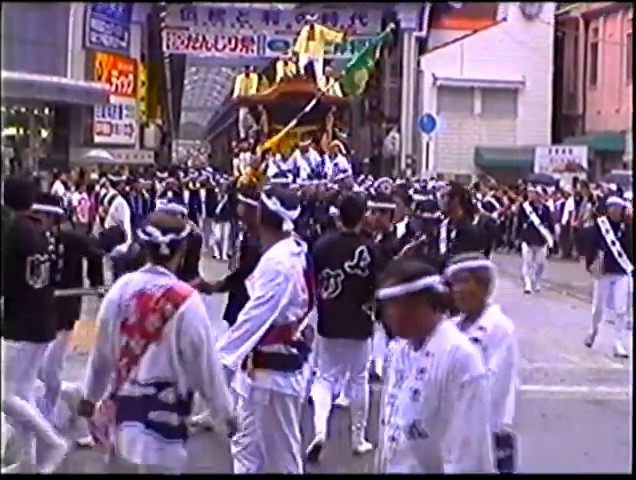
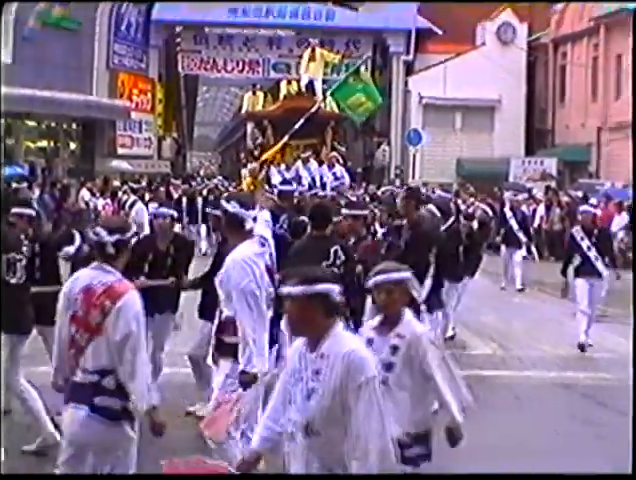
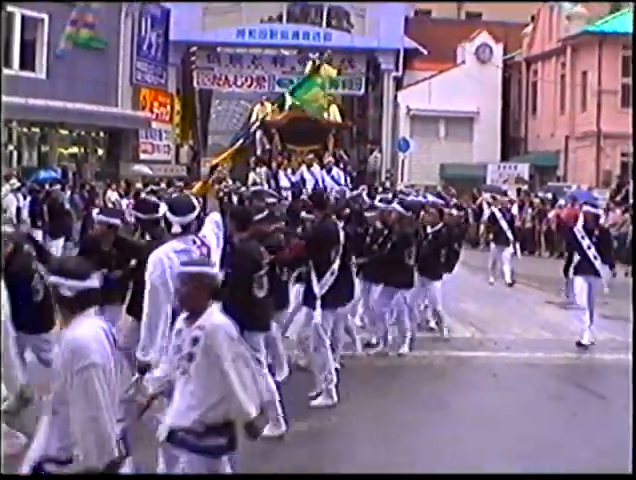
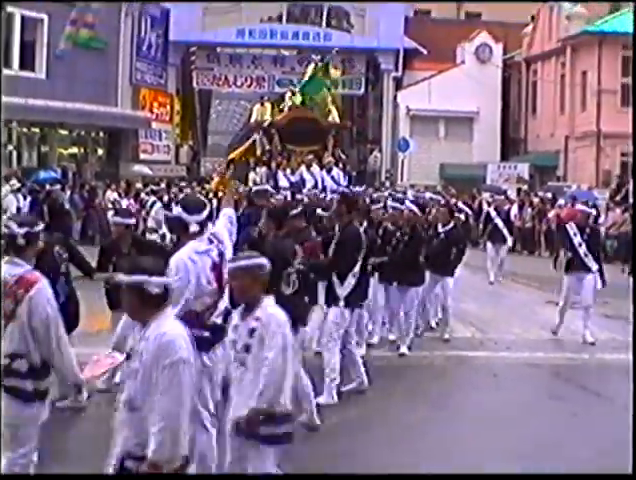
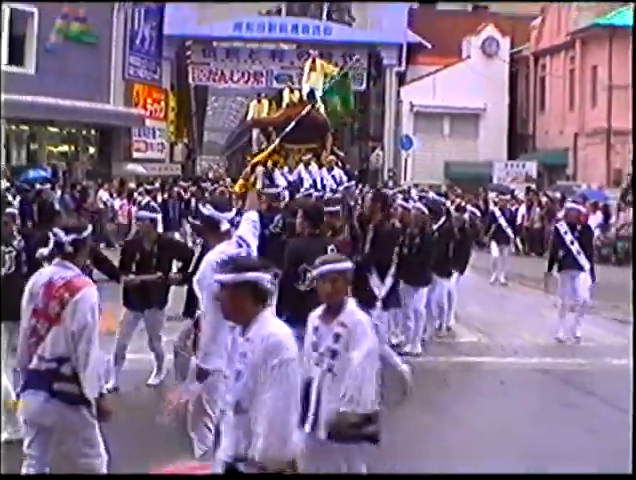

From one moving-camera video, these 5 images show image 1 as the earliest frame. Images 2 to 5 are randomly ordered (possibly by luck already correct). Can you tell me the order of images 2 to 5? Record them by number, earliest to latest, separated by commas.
2, 5, 4, 3
